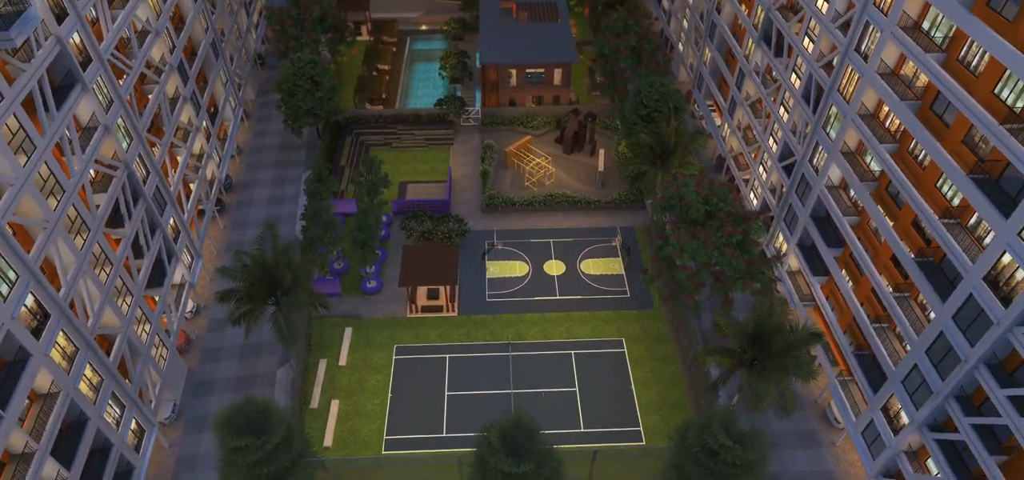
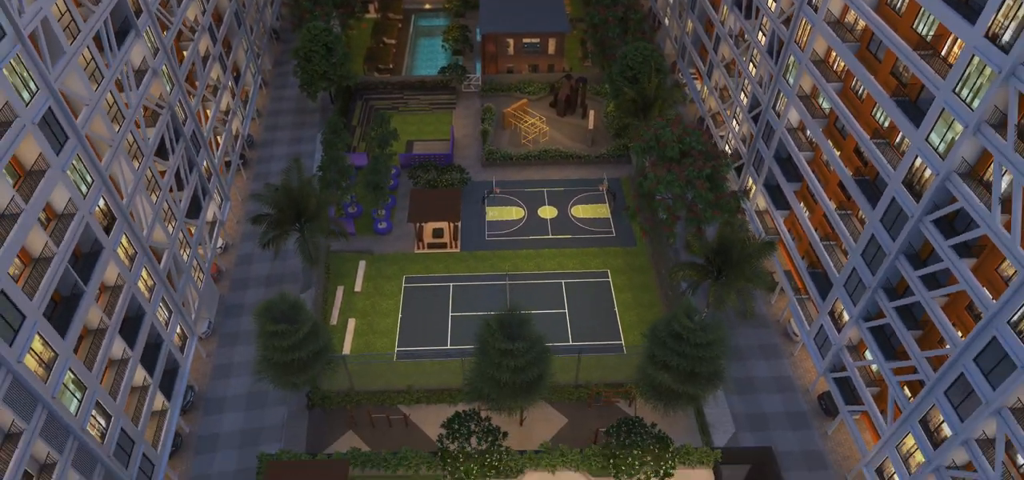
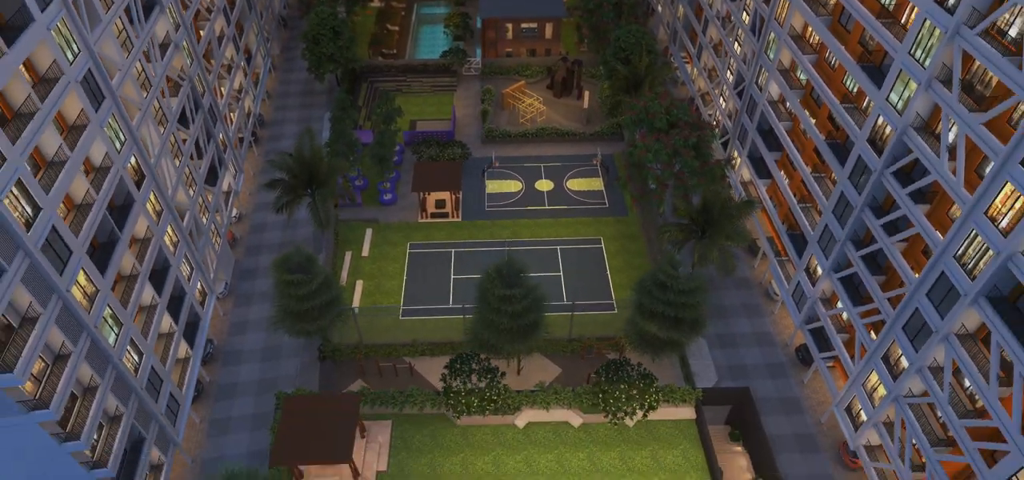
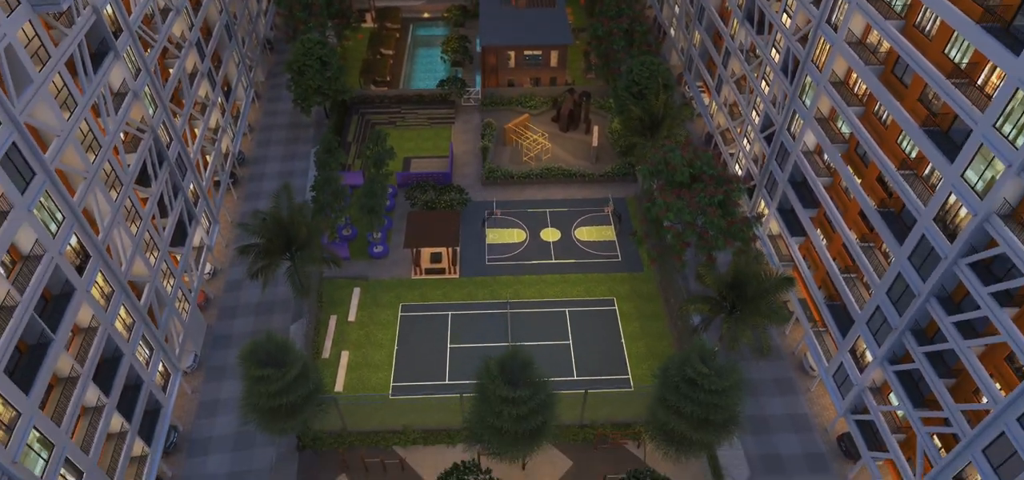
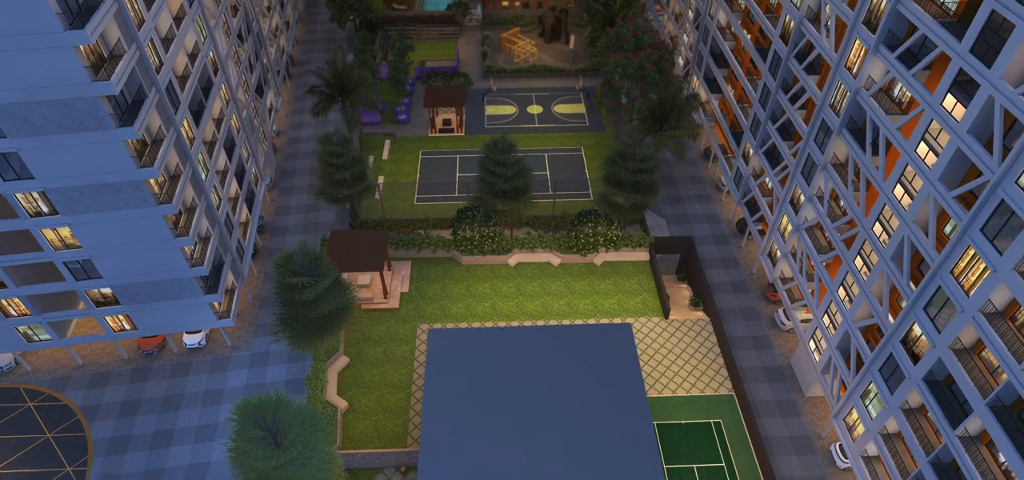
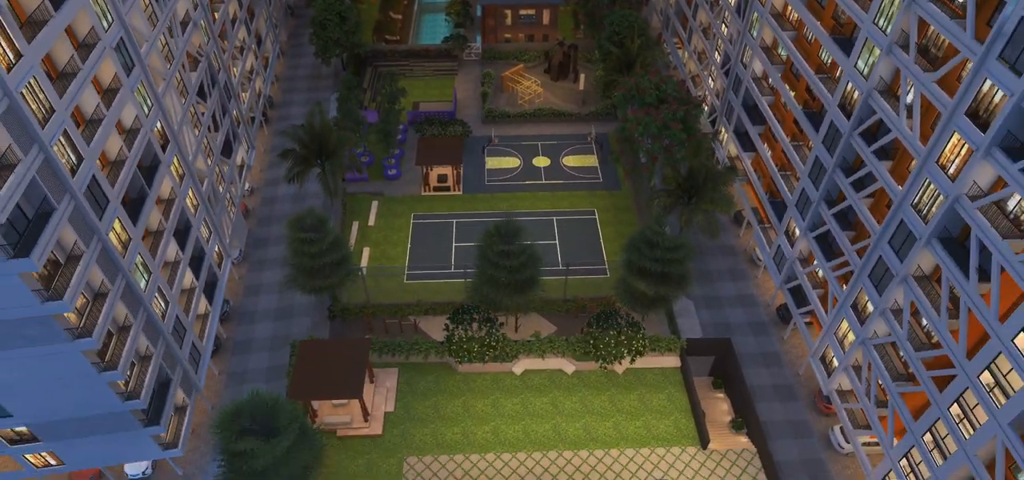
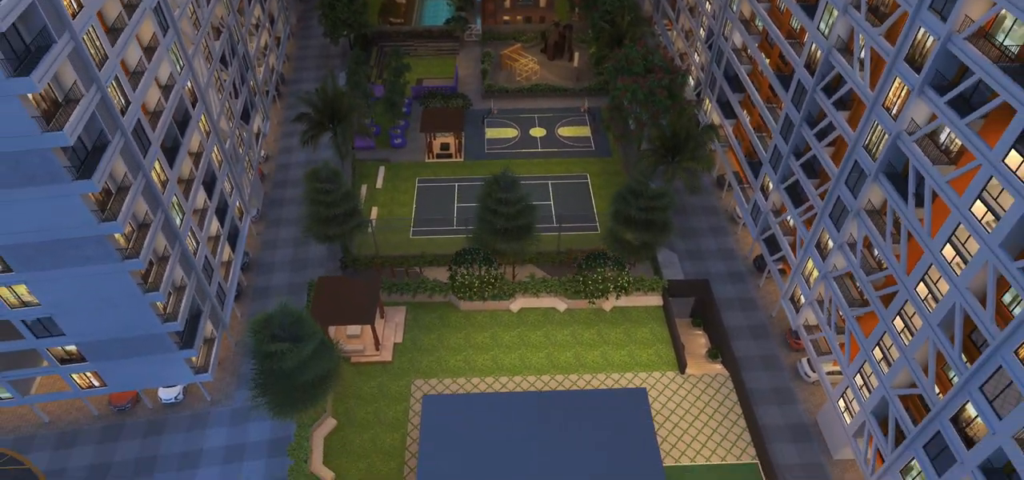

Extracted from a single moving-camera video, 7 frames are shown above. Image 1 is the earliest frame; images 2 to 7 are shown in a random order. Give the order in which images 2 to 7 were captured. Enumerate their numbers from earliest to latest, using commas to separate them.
4, 2, 3, 6, 7, 5
